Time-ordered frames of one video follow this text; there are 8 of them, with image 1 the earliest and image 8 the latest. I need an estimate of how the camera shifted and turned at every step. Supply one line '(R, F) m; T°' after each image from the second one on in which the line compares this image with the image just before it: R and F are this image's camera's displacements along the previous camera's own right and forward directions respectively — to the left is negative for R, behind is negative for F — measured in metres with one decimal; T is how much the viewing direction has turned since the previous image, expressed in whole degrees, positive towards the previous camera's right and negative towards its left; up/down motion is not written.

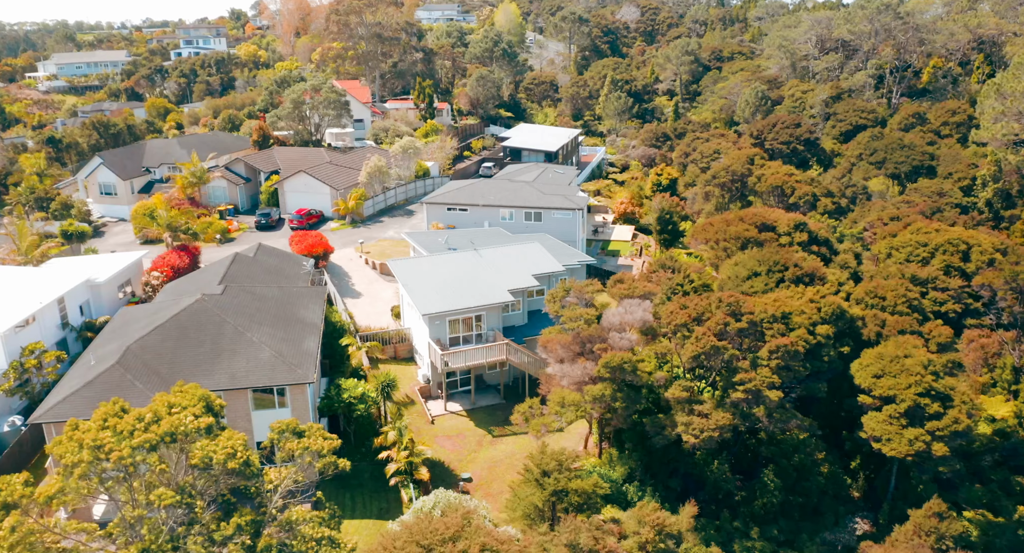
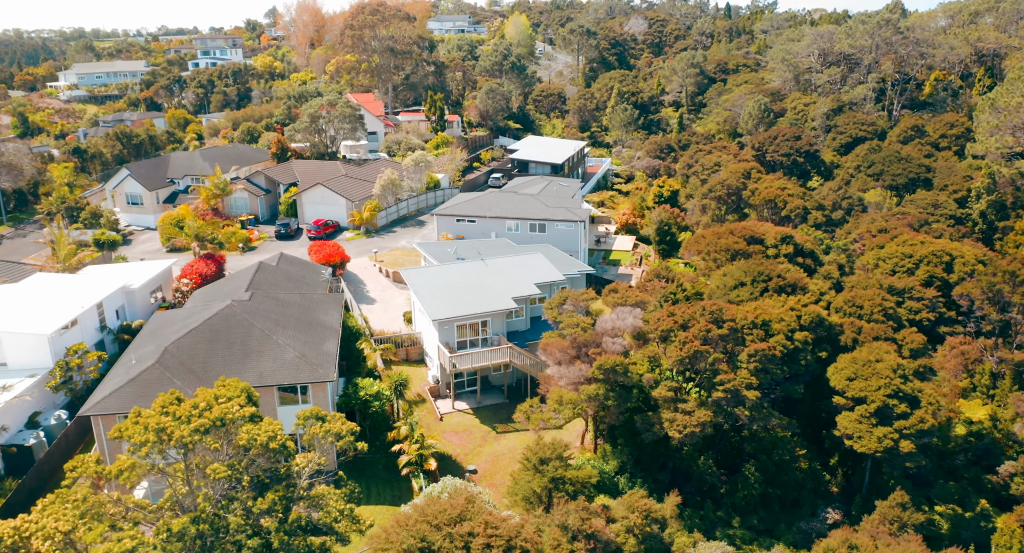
(+0.2, -1.4) m; -1°
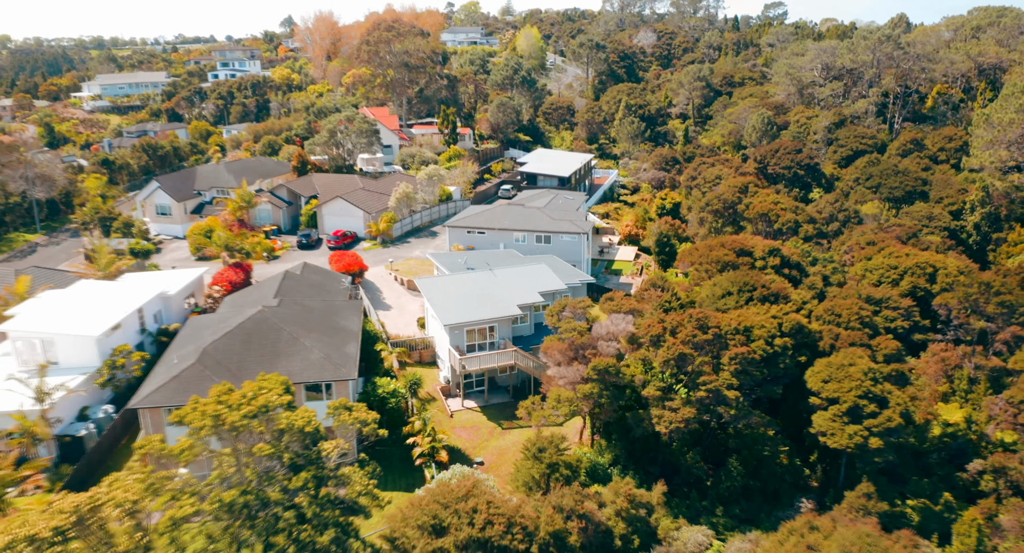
(+0.2, -1.6) m; -1°
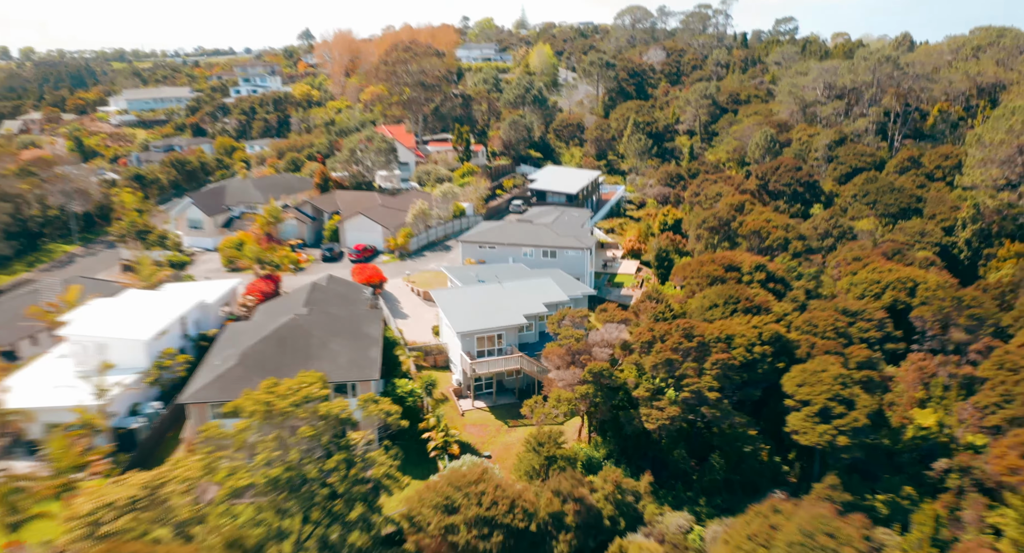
(+0.2, -2.1) m; -1°
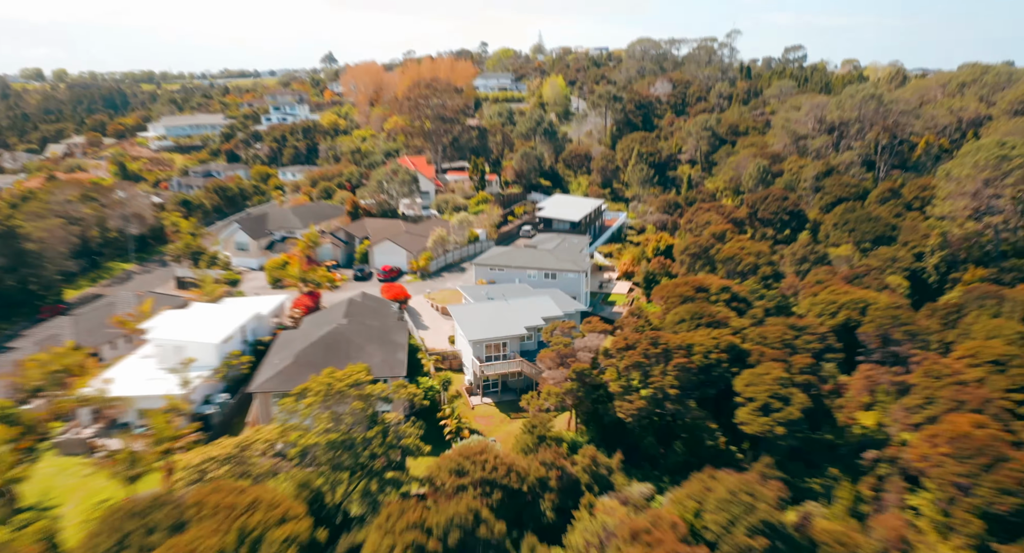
(+0.5, -4.6) m; -1°
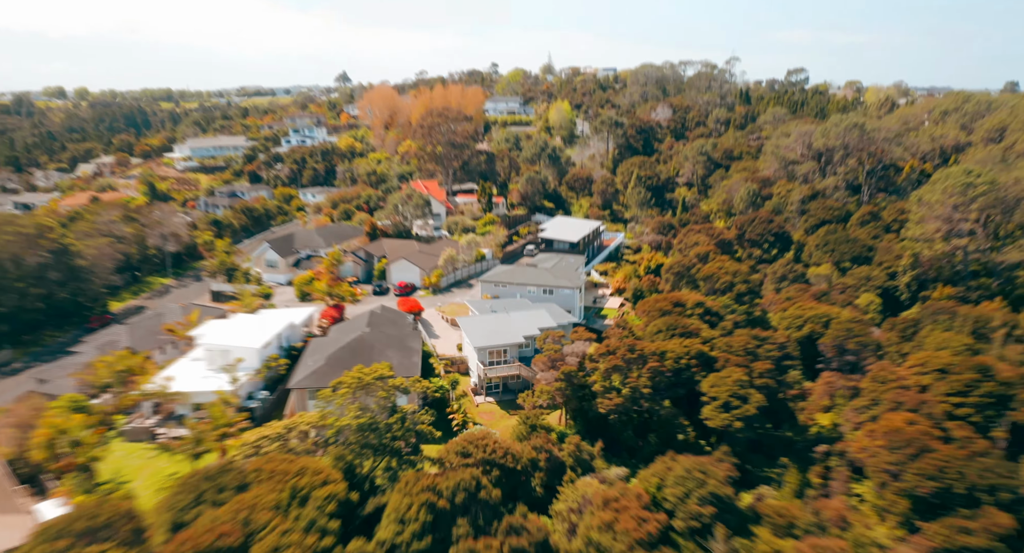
(+0.5, -4.1) m; -1°
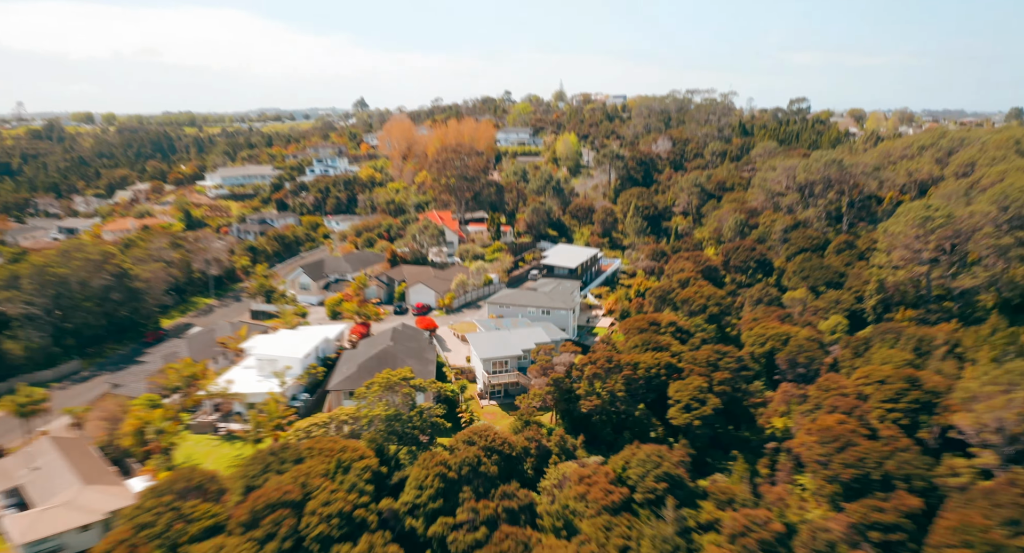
(+0.7, -5.9) m; -1°
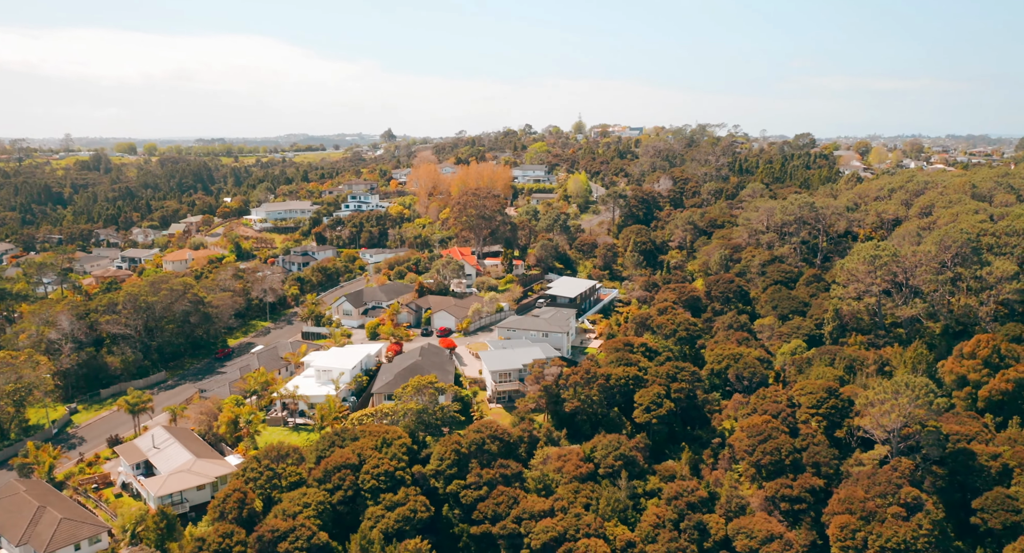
(+1.5, -10.0) m; -2°
